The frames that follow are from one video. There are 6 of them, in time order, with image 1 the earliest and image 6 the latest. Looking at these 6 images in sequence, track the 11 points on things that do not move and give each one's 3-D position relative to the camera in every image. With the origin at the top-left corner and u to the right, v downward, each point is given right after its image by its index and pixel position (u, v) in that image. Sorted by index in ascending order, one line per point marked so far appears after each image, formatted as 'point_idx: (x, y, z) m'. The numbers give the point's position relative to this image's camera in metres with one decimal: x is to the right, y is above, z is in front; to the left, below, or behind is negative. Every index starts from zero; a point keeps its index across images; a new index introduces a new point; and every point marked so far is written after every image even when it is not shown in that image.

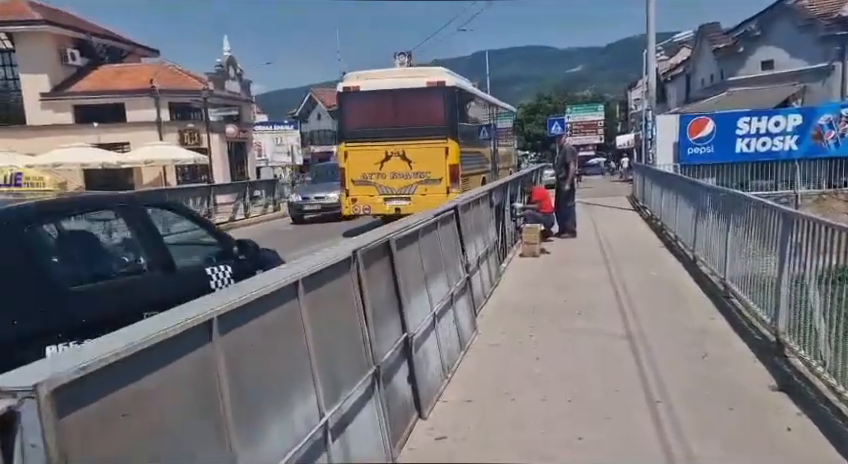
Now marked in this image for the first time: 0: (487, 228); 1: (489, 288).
0: (+0.9, +0.1, +8.6) m
1: (+0.9, -0.7, +7.8) m
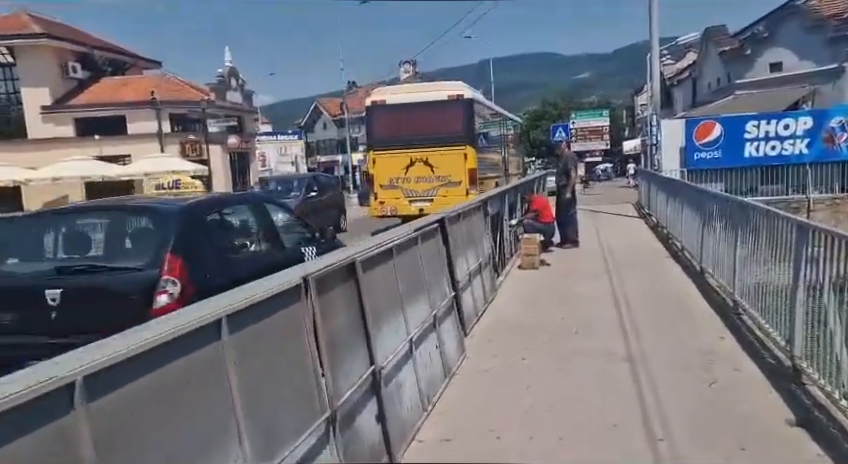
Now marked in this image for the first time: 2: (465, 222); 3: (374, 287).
0: (+0.8, -0.1, +8.2) m
1: (+0.7, -0.9, +7.3) m
2: (+0.5, +0.1, +7.4) m
3: (-0.3, -0.4, +3.8) m
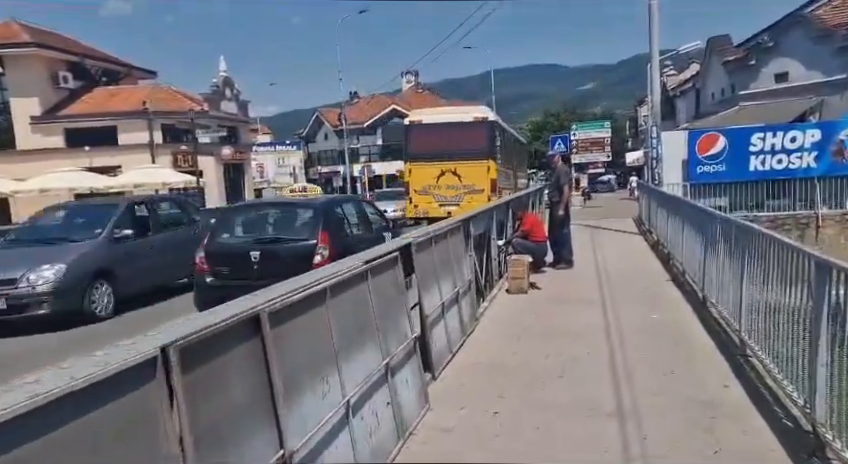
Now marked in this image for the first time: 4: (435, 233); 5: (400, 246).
0: (+0.5, -0.4, +7.4) m
1: (+0.4, -1.2, +6.5) m
2: (+0.2, -0.1, +6.6) m
3: (-0.7, -0.6, +3.1) m
4: (+0.1, 0.0, +6.4) m
5: (-0.2, -0.1, +5.2) m
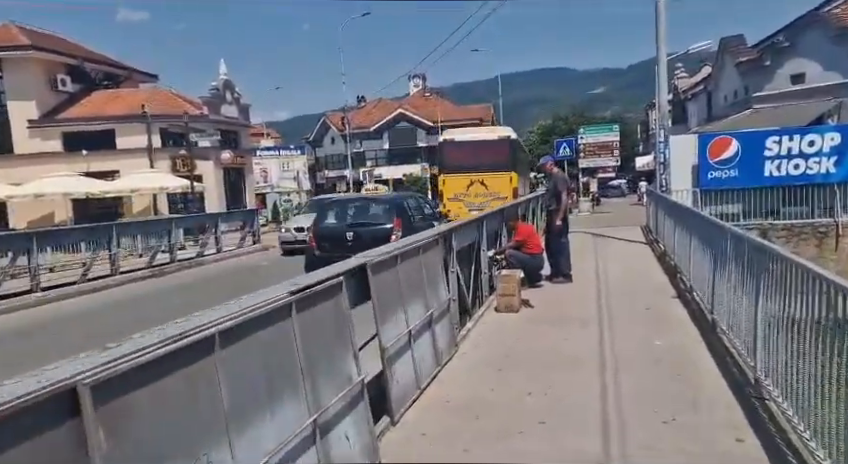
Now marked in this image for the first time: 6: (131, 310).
0: (+0.2, -0.6, +6.6) m
1: (+0.1, -1.4, +5.7) m
2: (-0.1, -0.3, +5.8) m
3: (-1.1, -0.7, +2.3) m
4: (-0.2, -0.2, +5.6) m
5: (-0.5, -0.3, +4.4) m
6: (-6.0, -1.6, +12.1) m
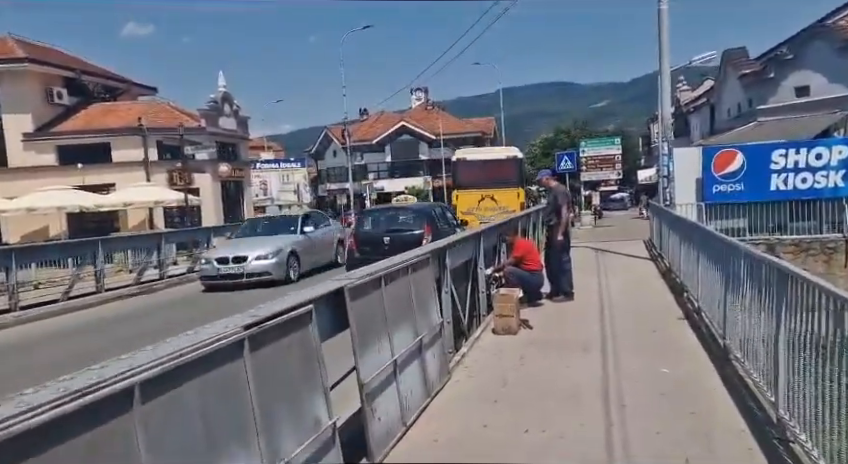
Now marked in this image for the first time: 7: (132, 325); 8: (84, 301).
0: (0.0, -0.8, +6.1) m
1: (-0.1, -1.5, +5.2) m
2: (-0.3, -0.5, +5.3) m
3: (-1.2, -0.8, +1.8) m
4: (-0.3, -0.3, +5.1) m
5: (-0.7, -0.4, +3.9) m
6: (-6.1, -1.9, +11.6) m
7: (-5.8, -1.9, +11.7) m
8: (-8.0, -1.6, +14.0) m
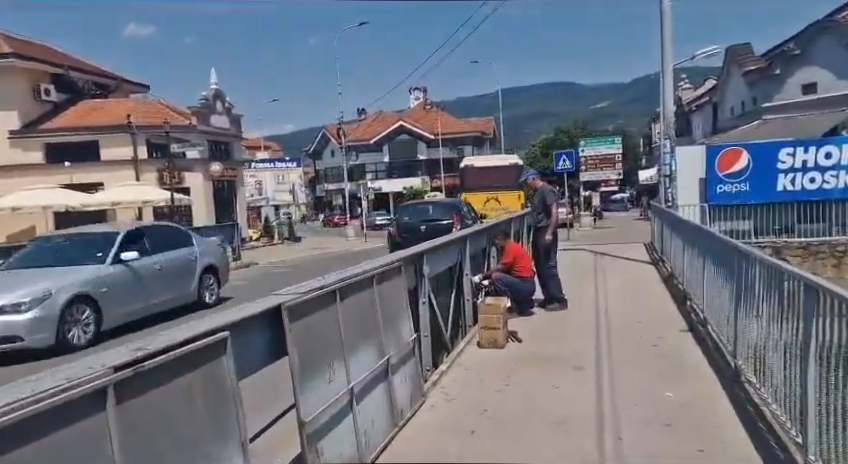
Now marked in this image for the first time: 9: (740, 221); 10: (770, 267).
0: (-0.2, -0.8, +5.4) m
1: (-0.3, -1.6, +4.5) m
2: (-0.5, -0.5, +4.6) m
3: (-1.5, -0.8, +1.1) m
4: (-0.6, -0.4, +4.4) m
5: (-0.9, -0.5, +3.2) m
6: (-6.4, -1.9, +10.9) m
7: (-6.0, -1.9, +11.0) m
8: (-8.3, -1.6, +13.3) m
9: (+9.1, +0.3, +17.2) m
10: (+2.9, -0.3, +4.9) m
